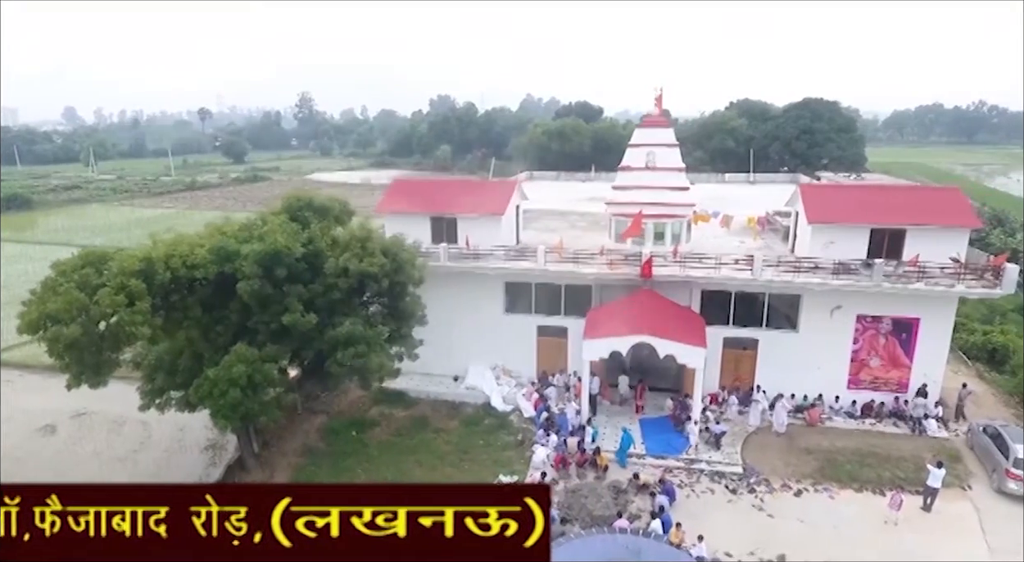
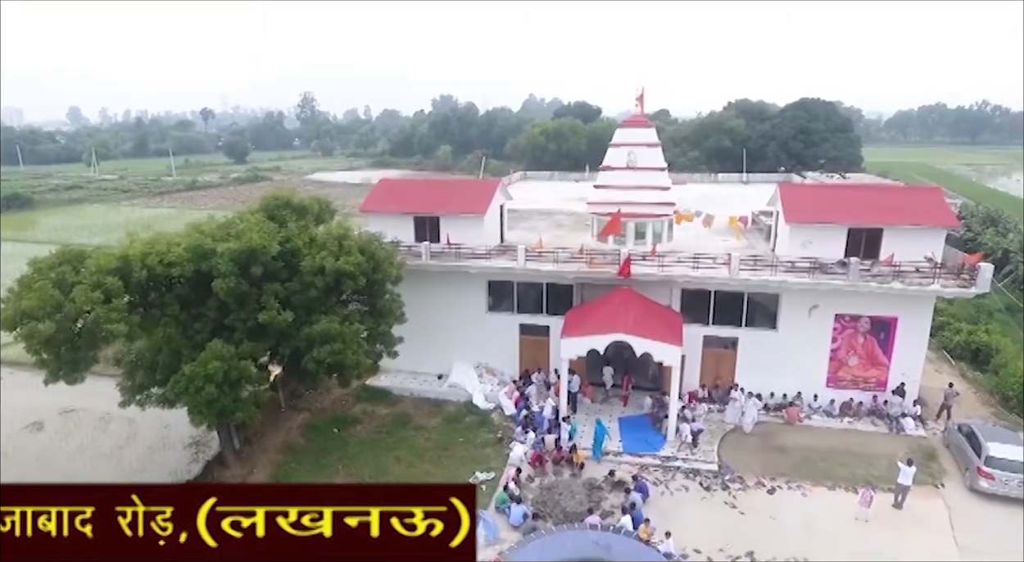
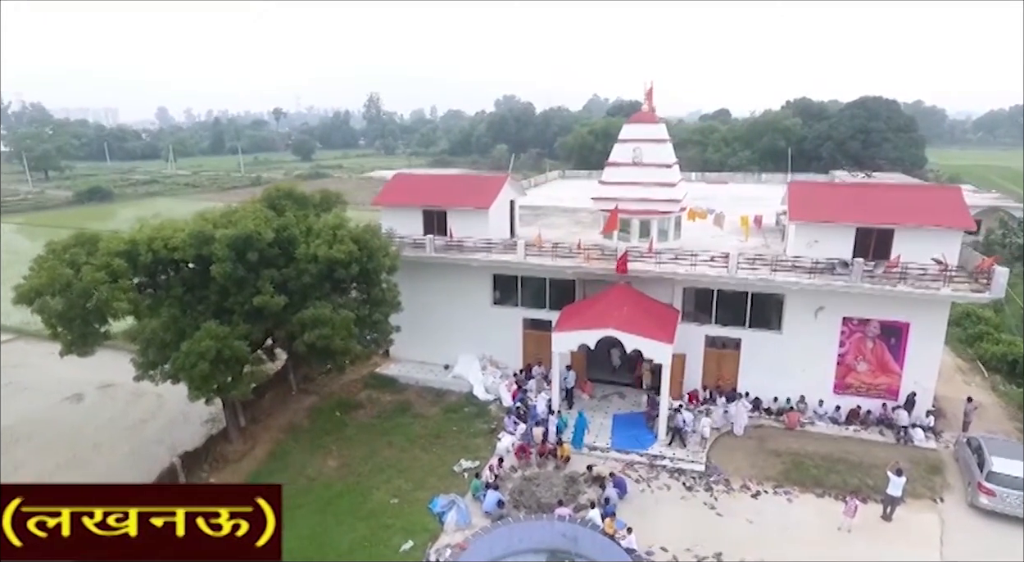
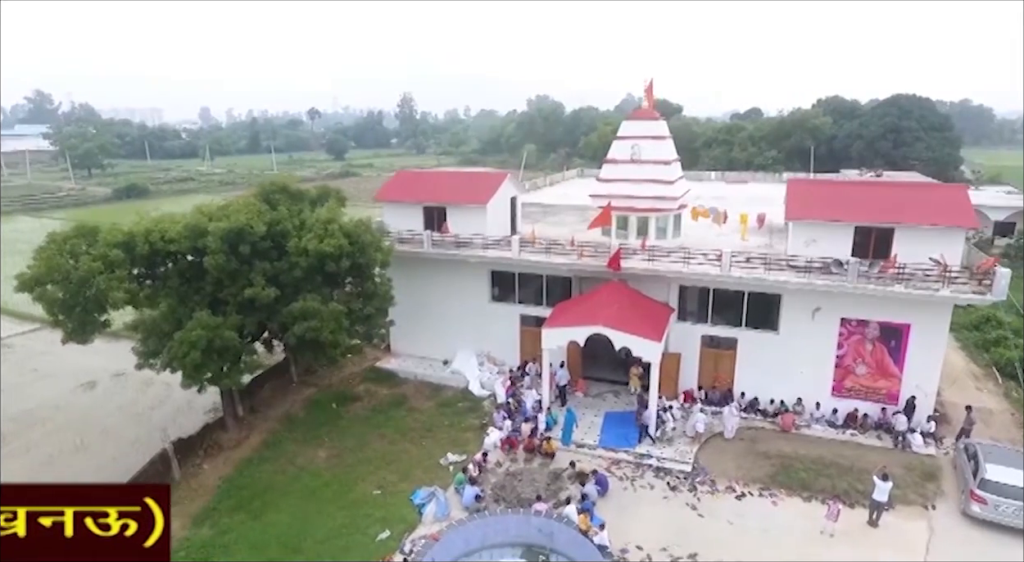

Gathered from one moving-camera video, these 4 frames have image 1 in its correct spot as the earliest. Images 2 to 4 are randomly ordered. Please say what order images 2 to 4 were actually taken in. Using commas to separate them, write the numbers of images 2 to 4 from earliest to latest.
2, 3, 4
